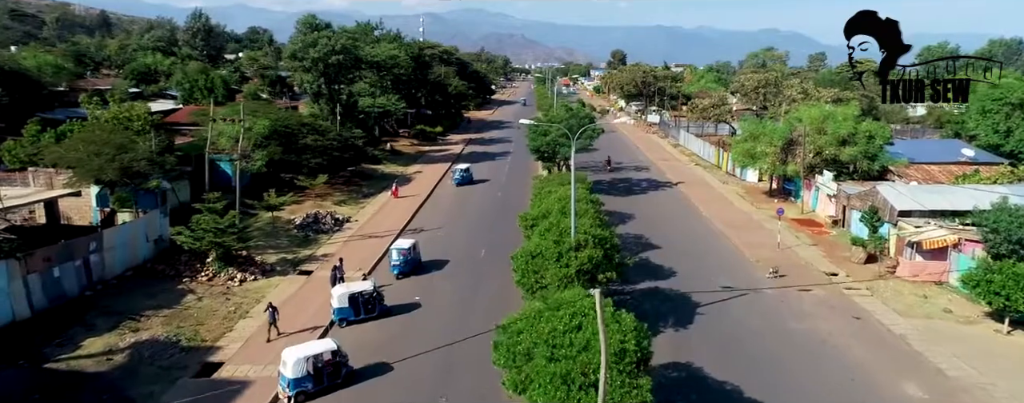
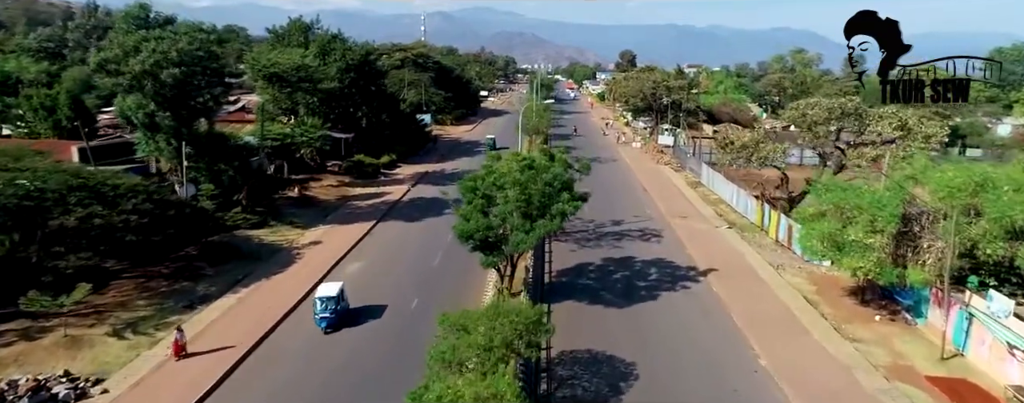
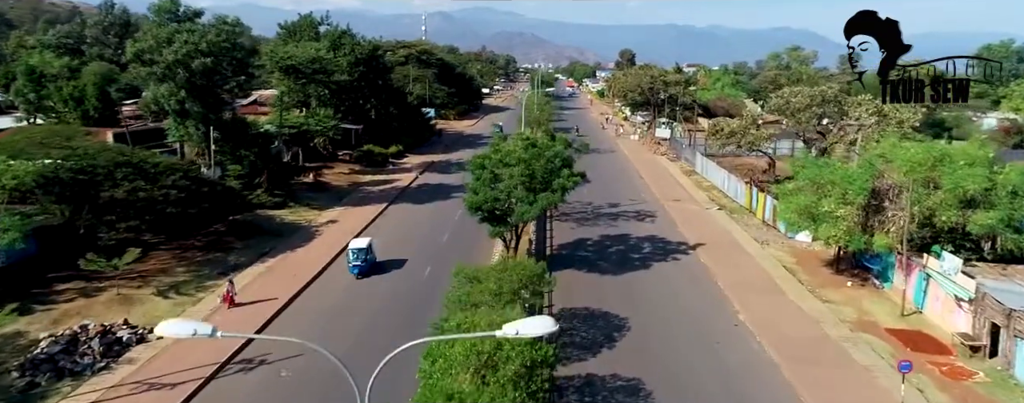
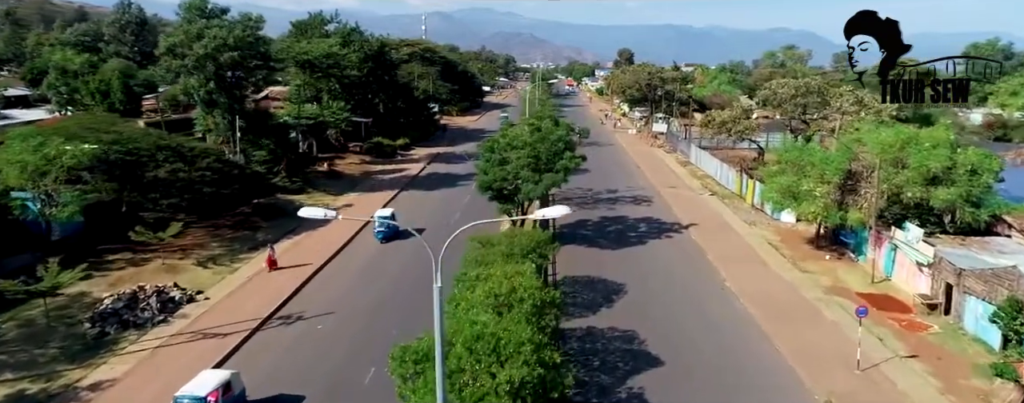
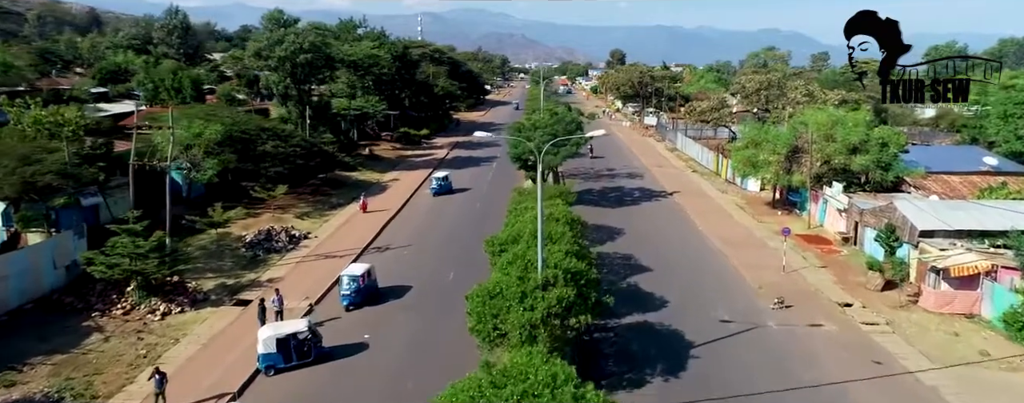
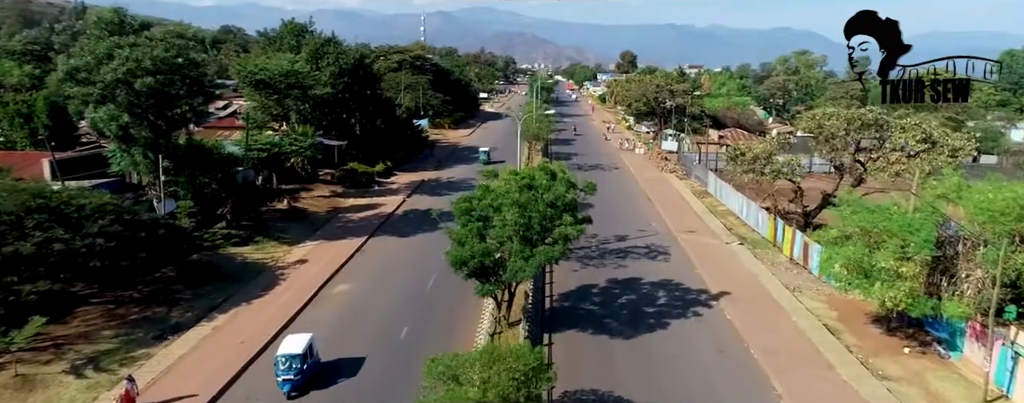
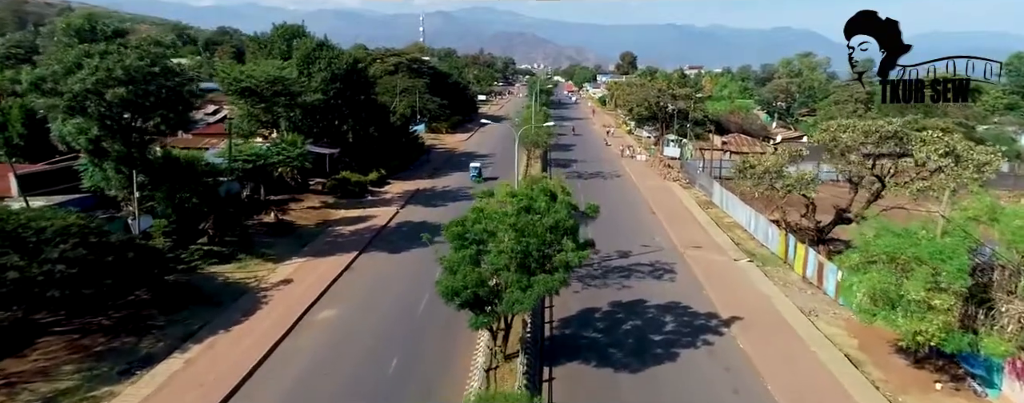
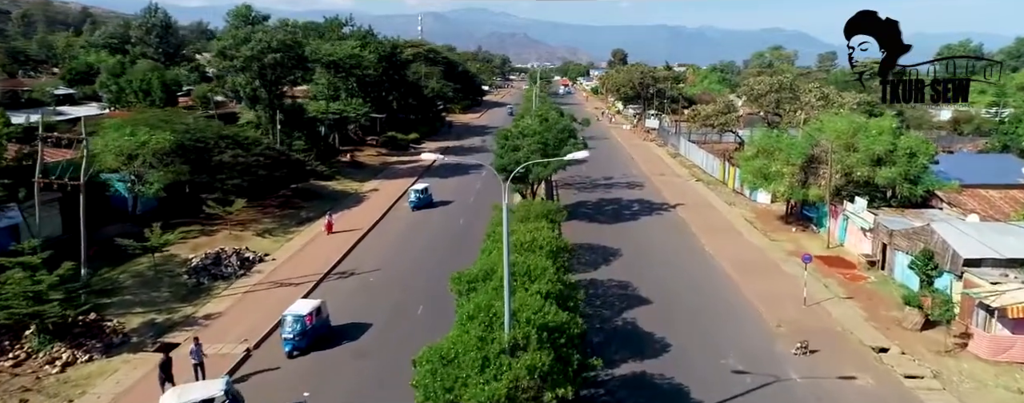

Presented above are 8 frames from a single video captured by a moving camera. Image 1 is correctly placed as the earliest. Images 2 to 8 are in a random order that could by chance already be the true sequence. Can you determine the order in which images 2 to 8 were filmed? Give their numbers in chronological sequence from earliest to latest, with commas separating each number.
5, 8, 4, 3, 2, 6, 7
